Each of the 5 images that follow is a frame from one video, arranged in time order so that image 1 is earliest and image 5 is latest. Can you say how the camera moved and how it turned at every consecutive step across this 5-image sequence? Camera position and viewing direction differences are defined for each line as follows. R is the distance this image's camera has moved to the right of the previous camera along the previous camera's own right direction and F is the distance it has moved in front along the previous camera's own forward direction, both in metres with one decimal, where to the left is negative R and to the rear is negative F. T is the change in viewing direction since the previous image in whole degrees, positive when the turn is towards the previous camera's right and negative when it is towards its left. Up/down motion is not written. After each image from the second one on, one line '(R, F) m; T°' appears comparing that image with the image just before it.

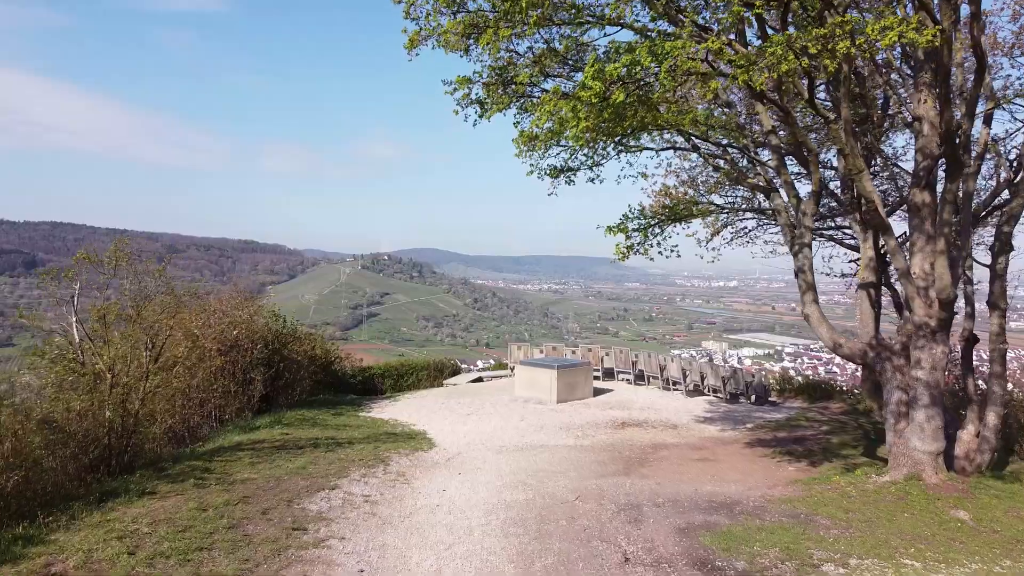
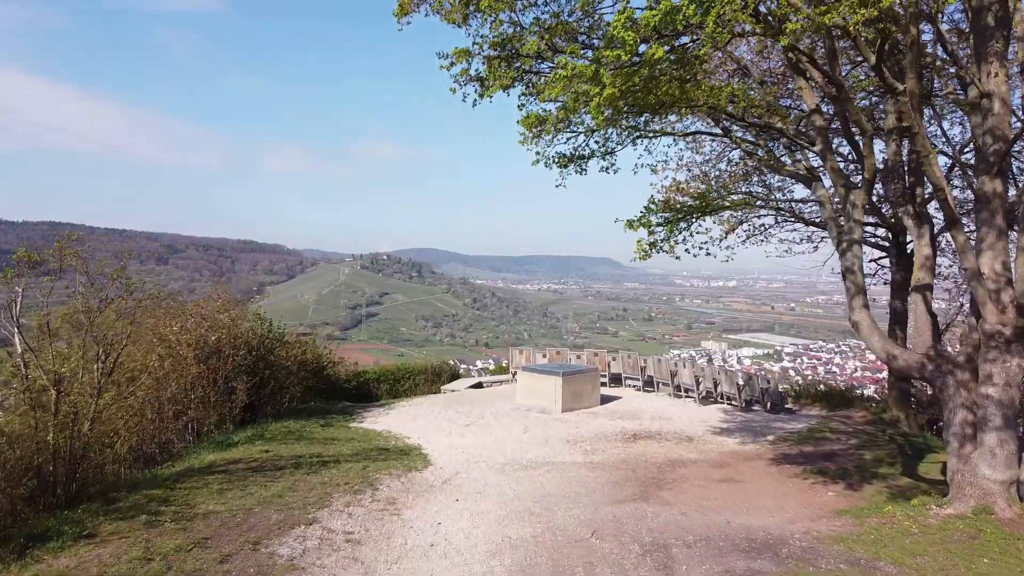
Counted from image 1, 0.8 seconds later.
(0.0, +0.7) m; 0°
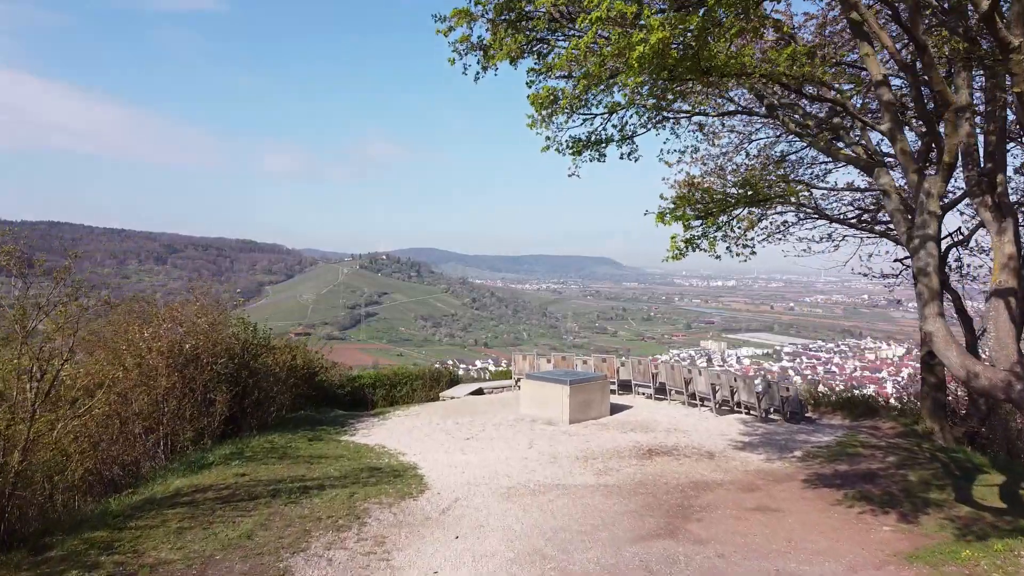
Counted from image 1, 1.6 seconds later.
(-0.1, +0.7) m; 0°
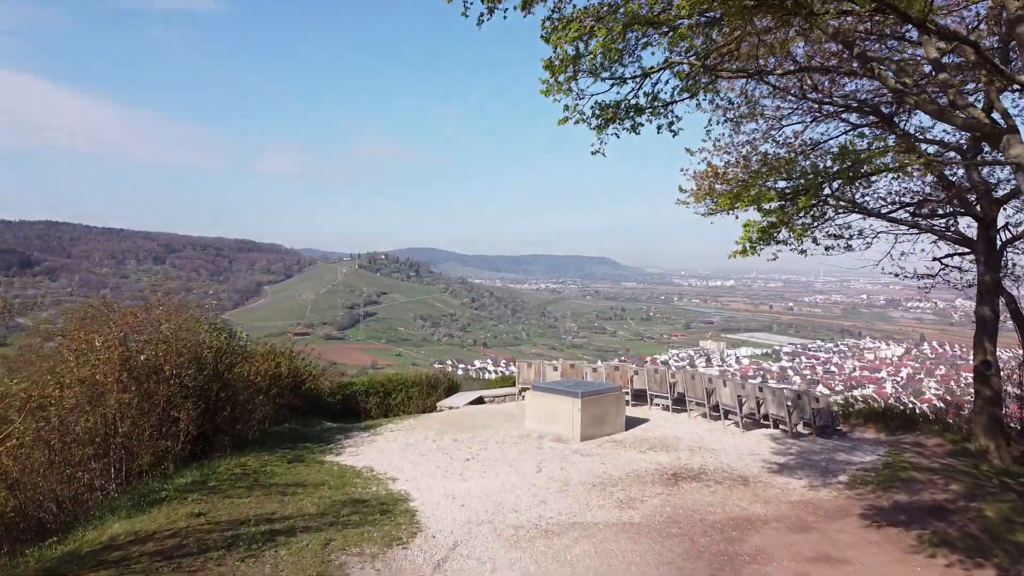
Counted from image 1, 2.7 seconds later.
(-0.1, +1.0) m; 0°
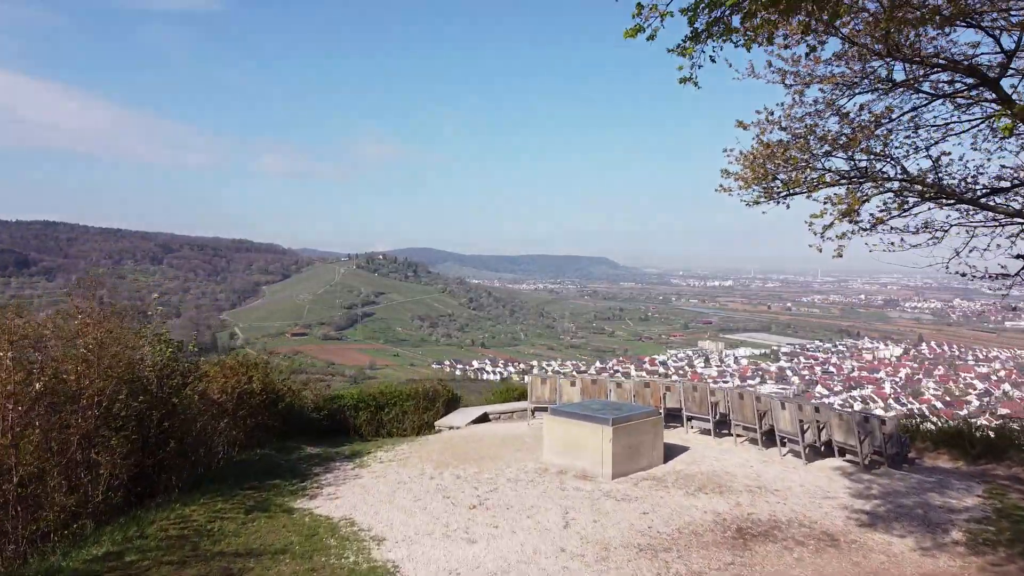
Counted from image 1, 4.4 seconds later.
(-0.2, +1.6) m; 0°
